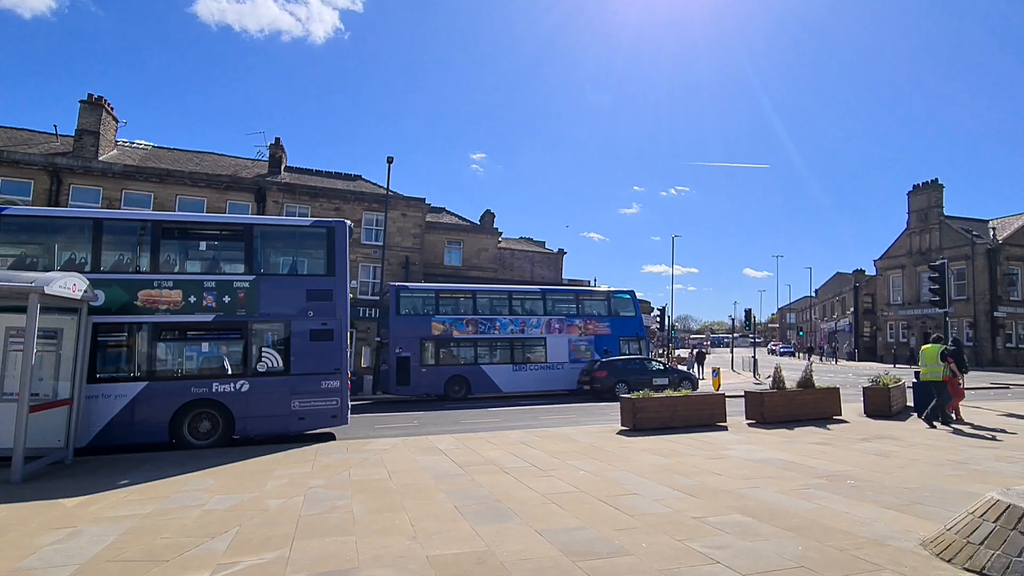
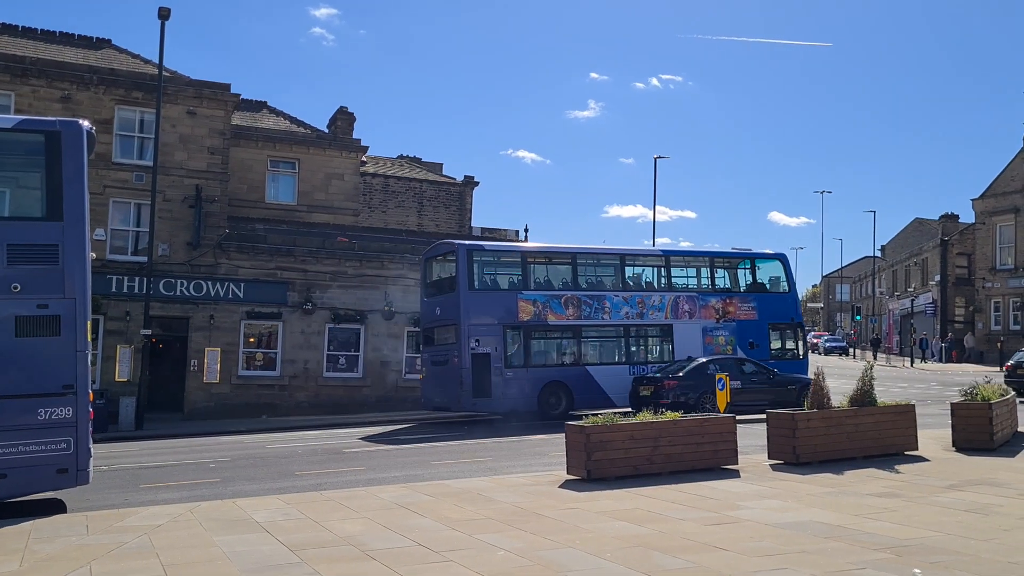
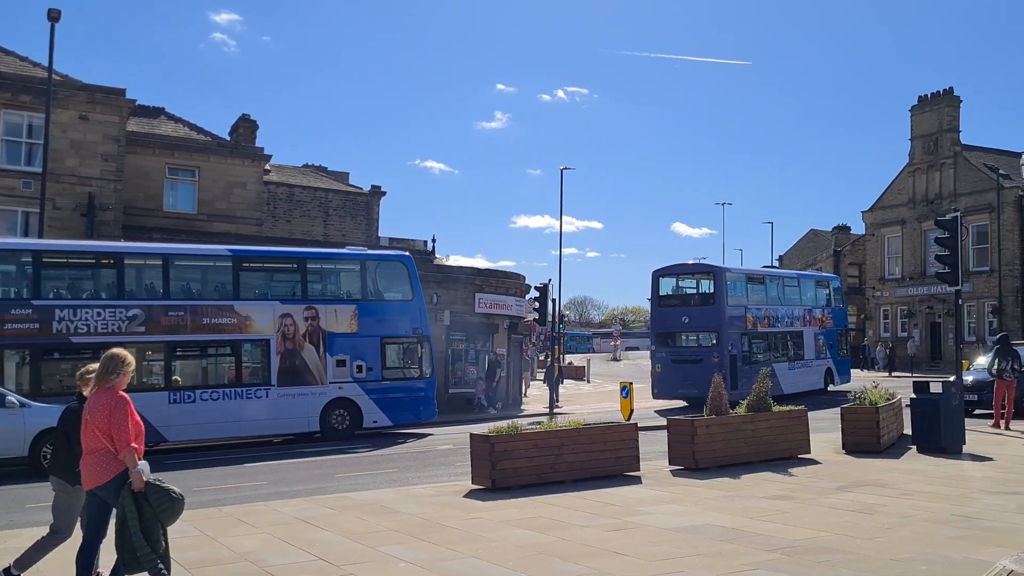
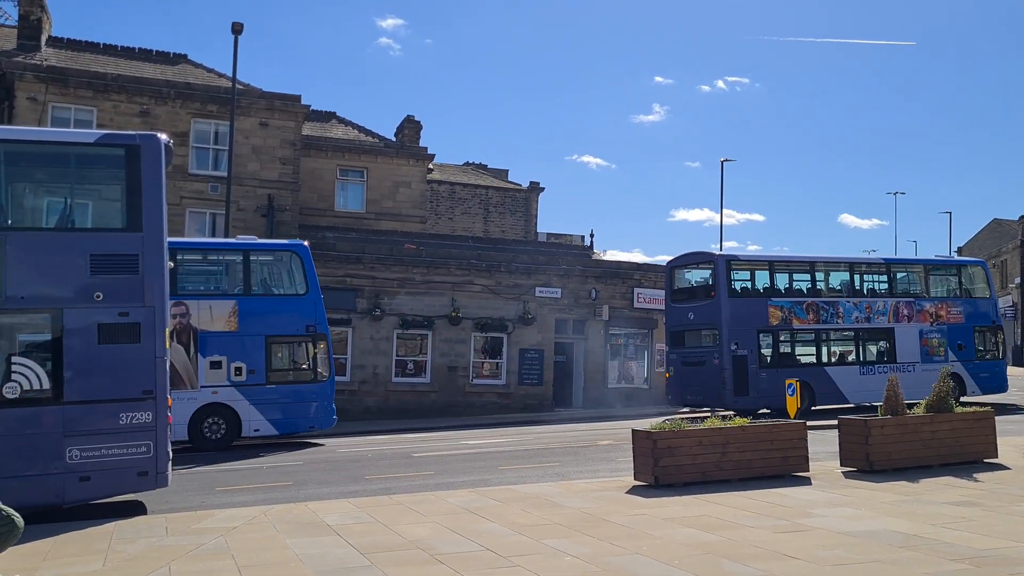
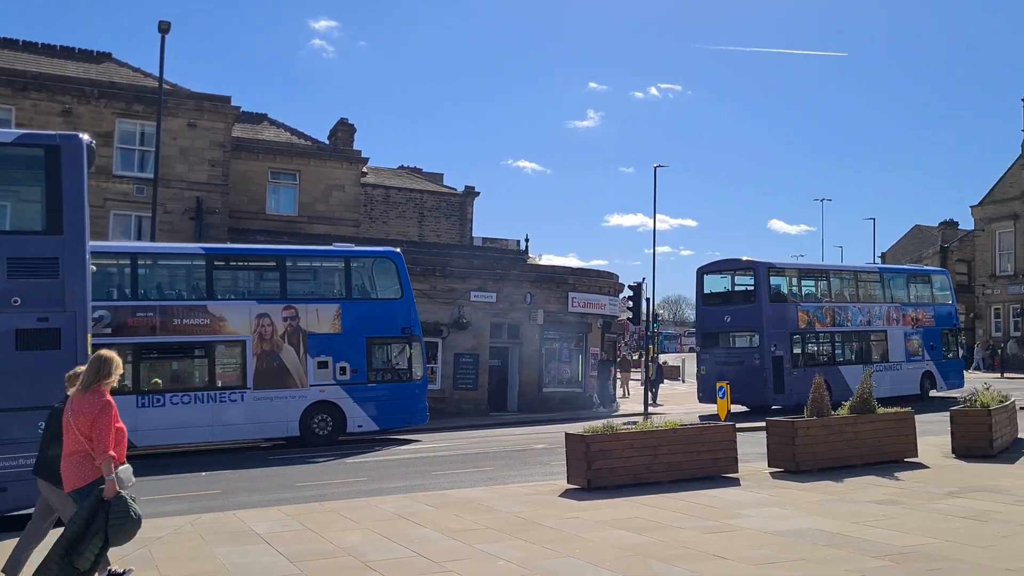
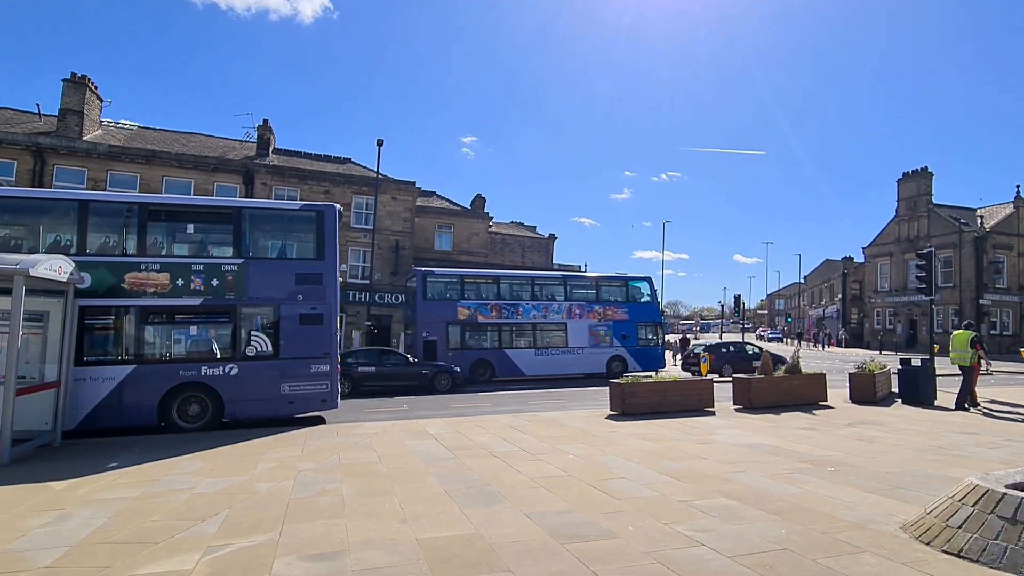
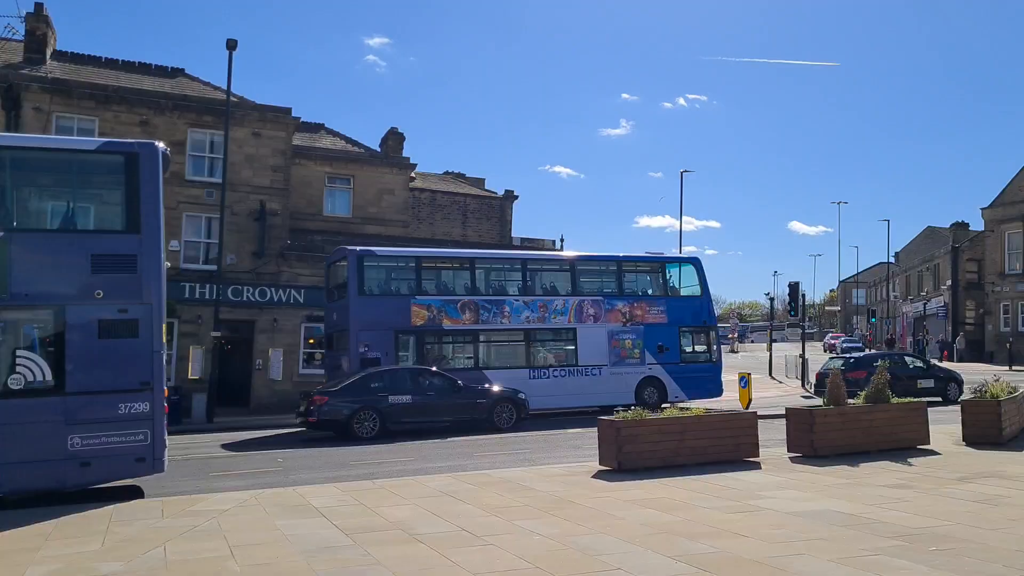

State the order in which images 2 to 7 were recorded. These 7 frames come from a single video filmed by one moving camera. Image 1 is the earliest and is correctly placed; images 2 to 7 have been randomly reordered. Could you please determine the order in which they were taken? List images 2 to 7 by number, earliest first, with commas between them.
6, 7, 2, 4, 5, 3
